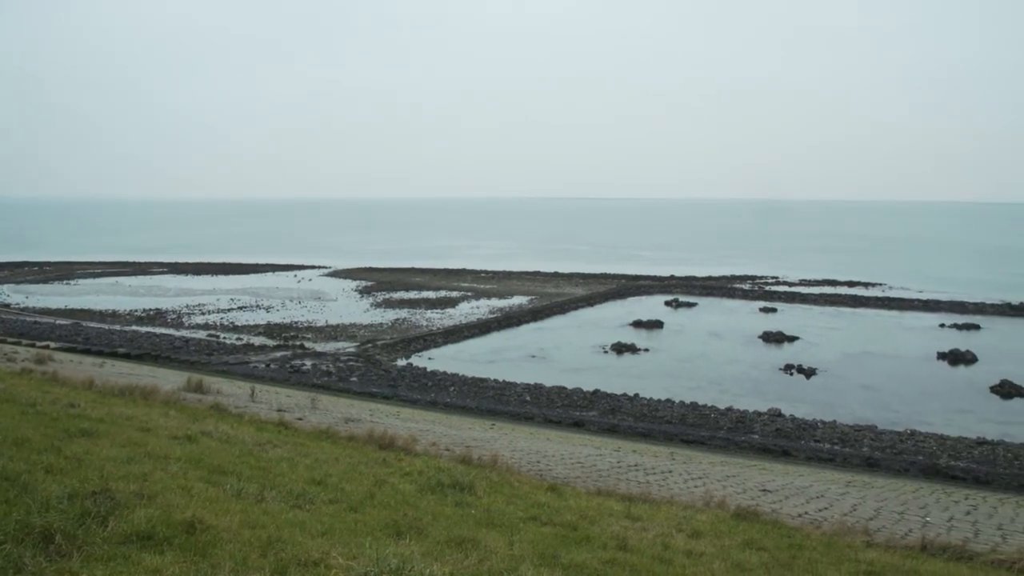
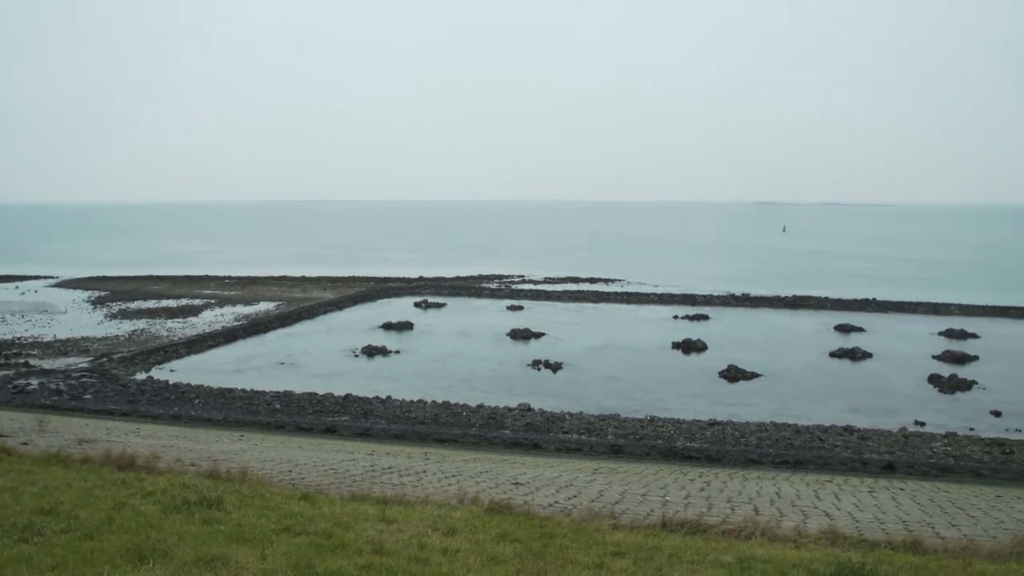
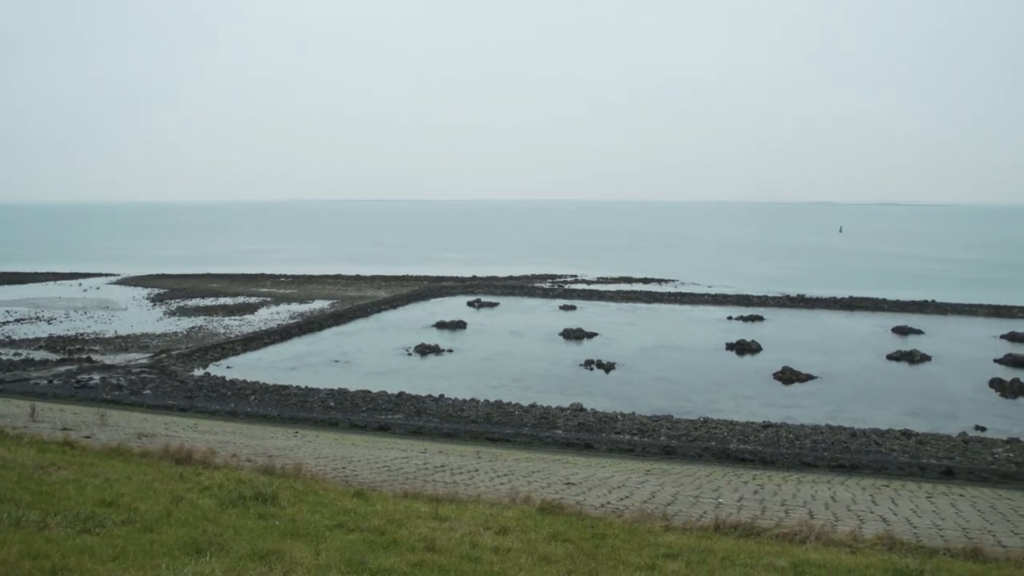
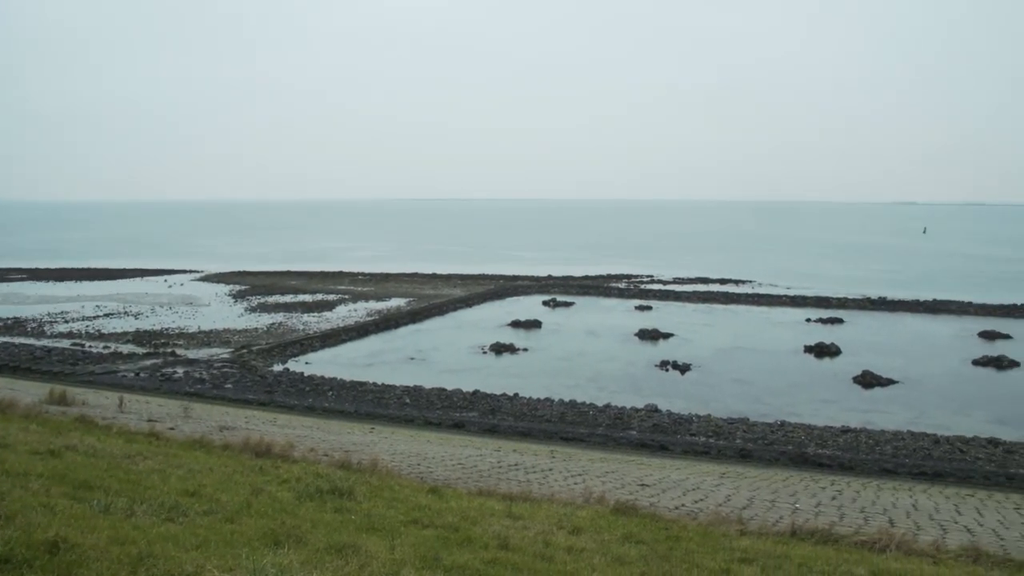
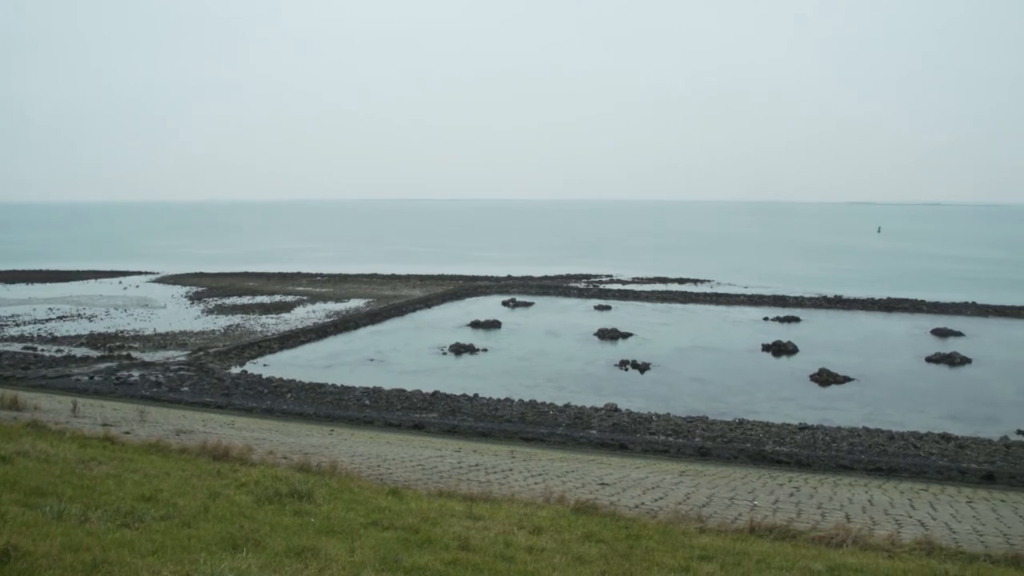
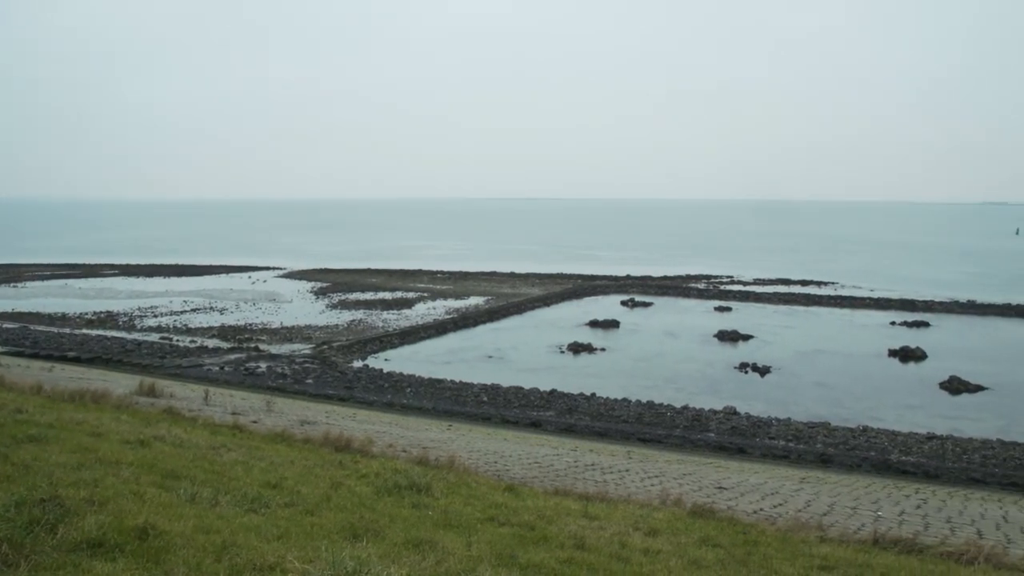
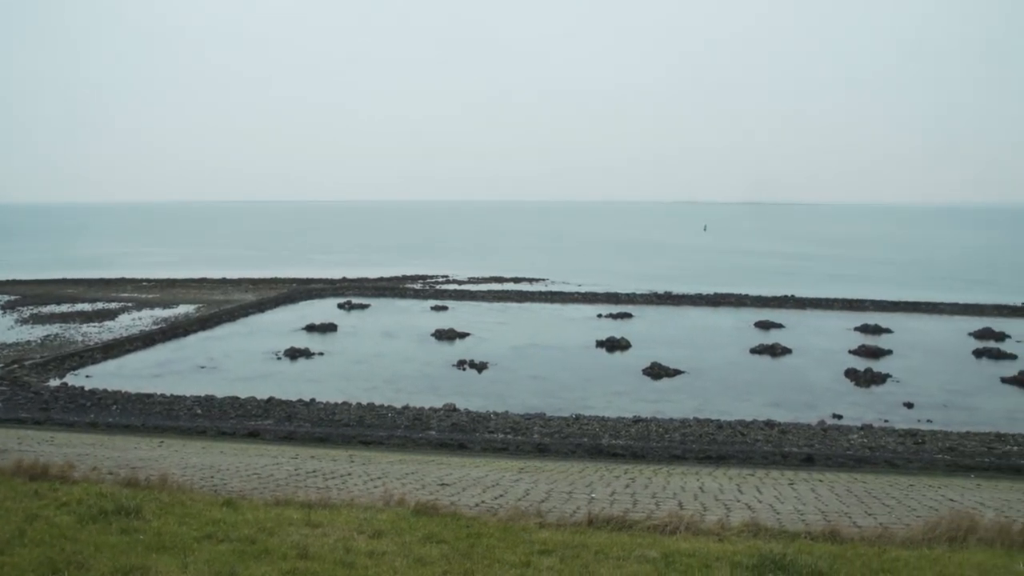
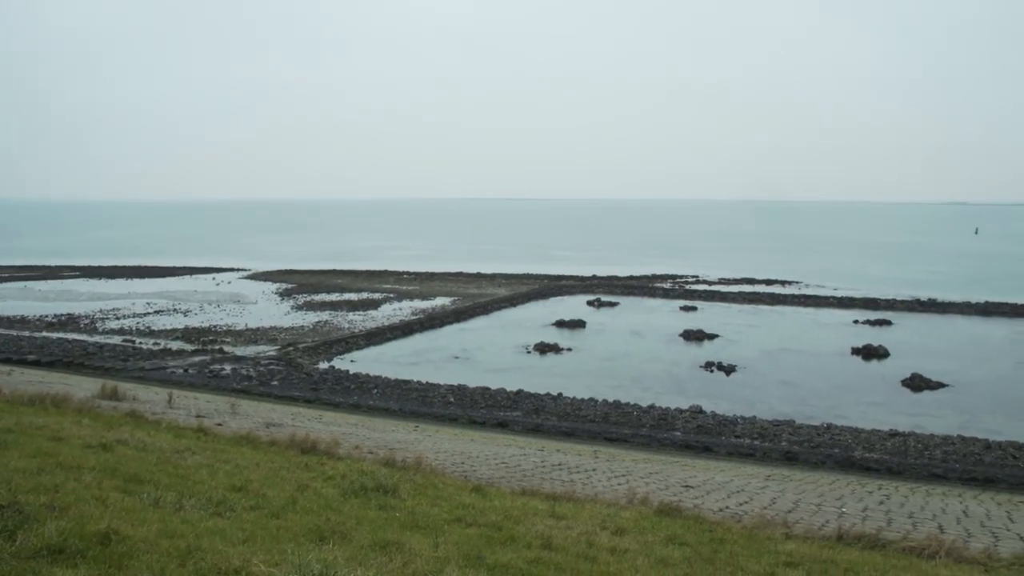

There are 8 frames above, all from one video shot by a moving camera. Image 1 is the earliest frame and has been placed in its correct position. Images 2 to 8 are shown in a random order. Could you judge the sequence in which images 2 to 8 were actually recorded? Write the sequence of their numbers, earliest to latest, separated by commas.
6, 8, 4, 5, 3, 2, 7
